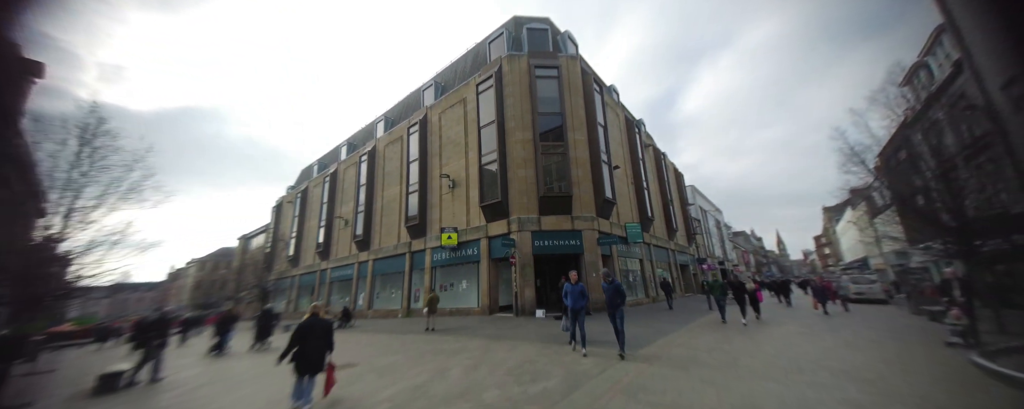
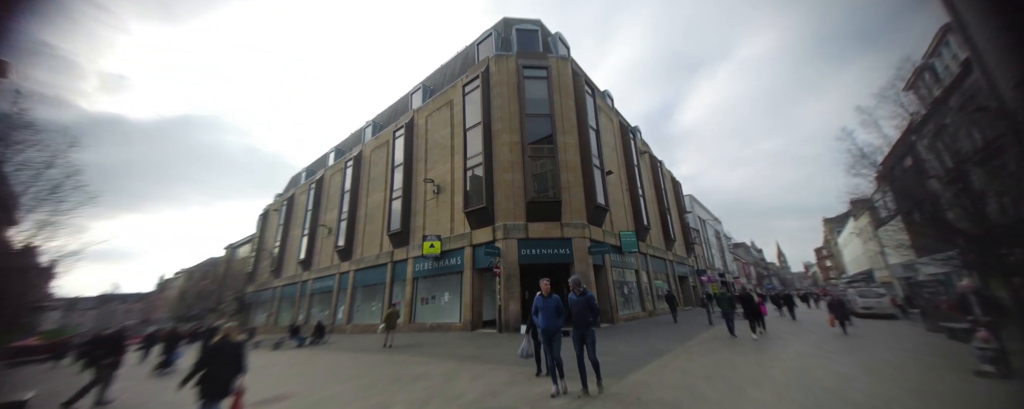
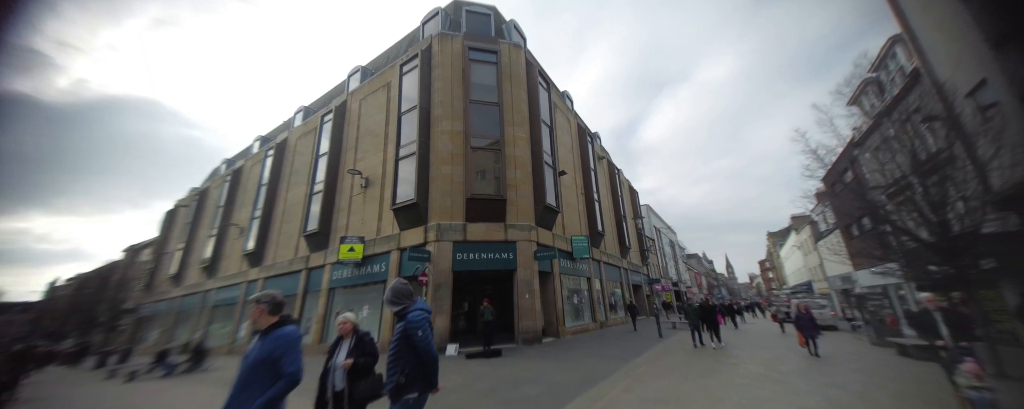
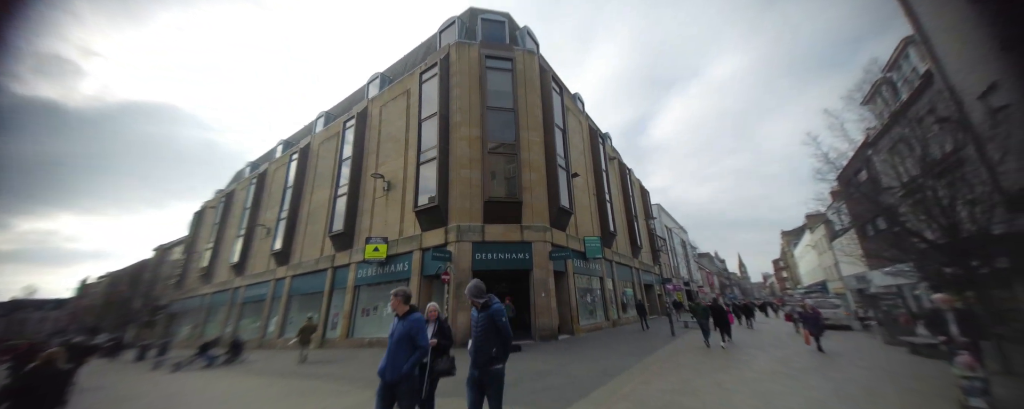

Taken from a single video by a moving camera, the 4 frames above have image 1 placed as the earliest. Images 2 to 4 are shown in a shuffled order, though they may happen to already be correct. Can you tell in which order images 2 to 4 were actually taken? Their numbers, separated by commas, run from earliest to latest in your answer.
2, 4, 3
